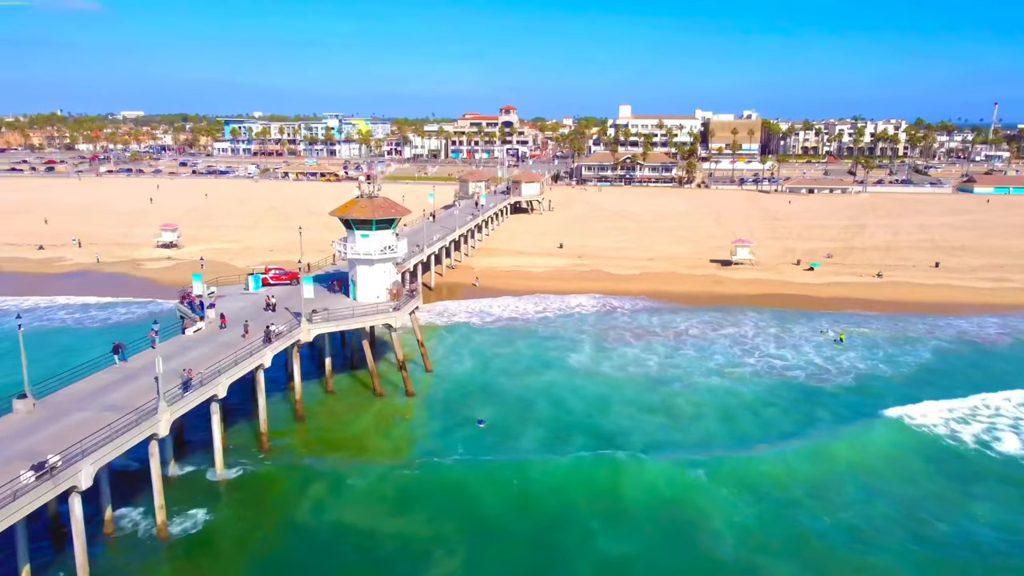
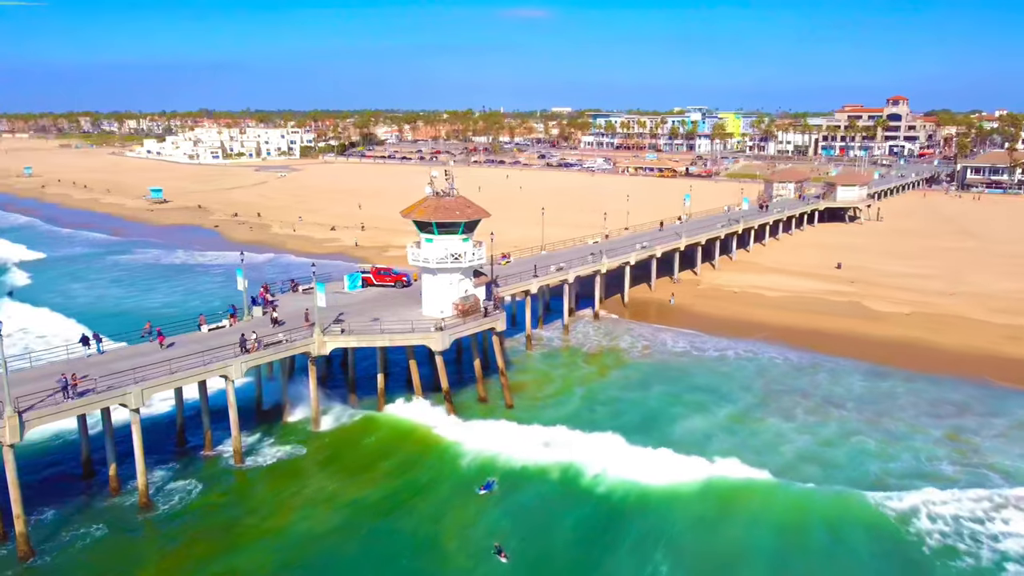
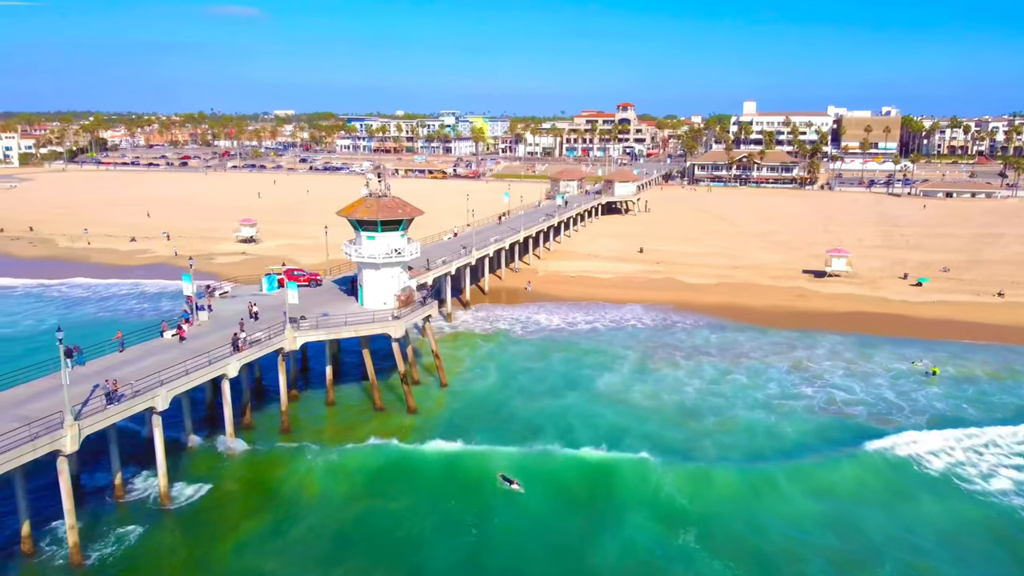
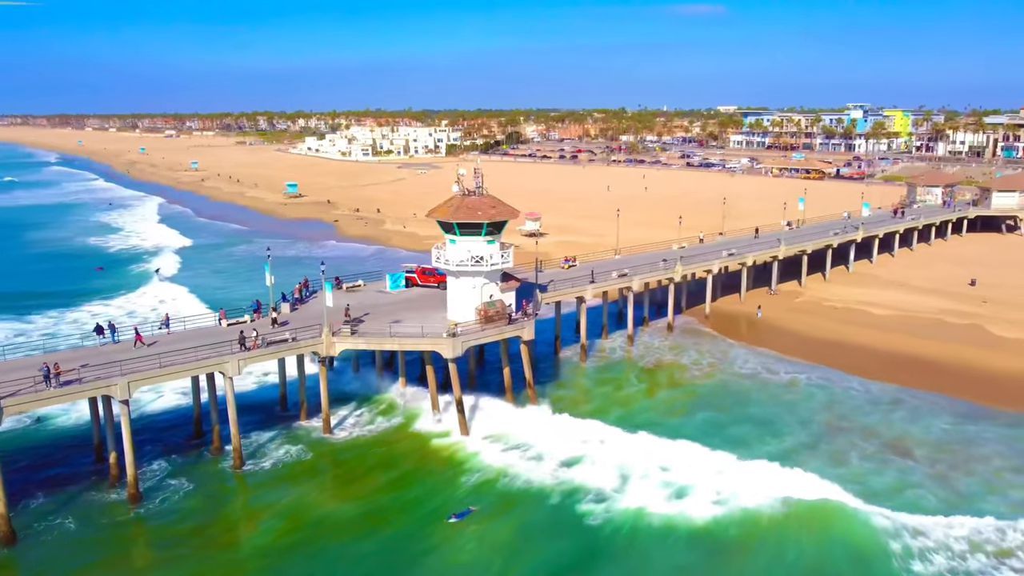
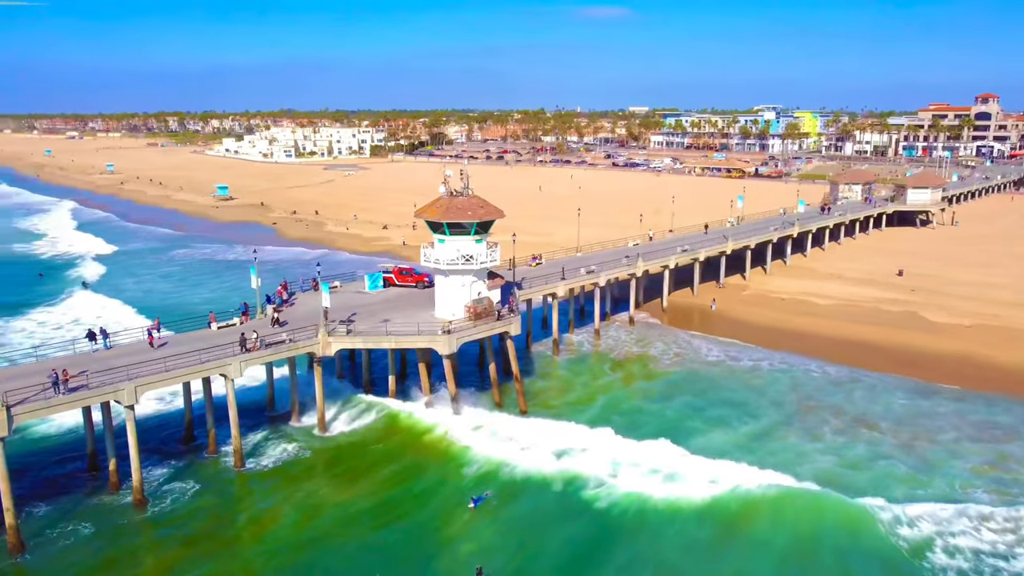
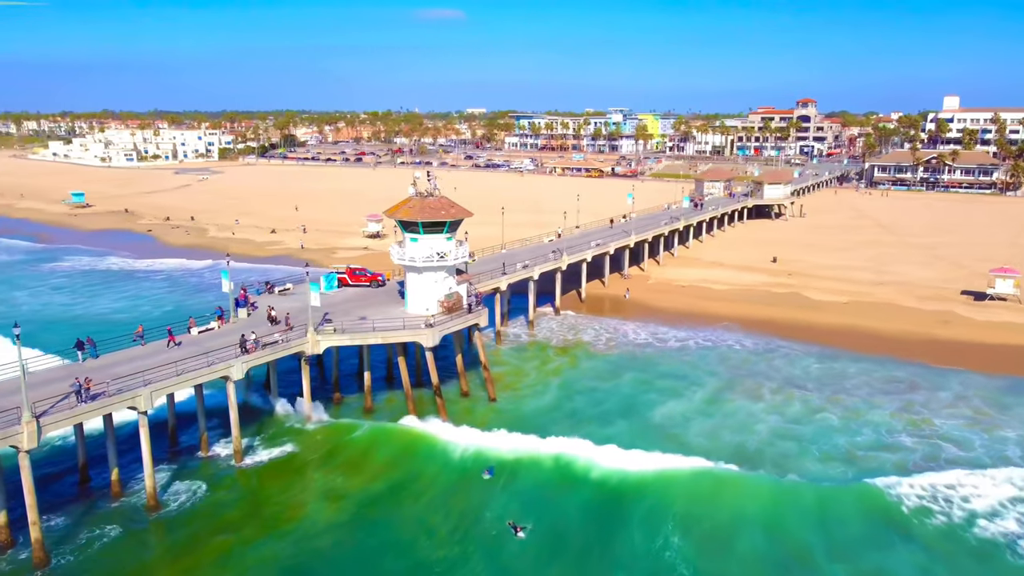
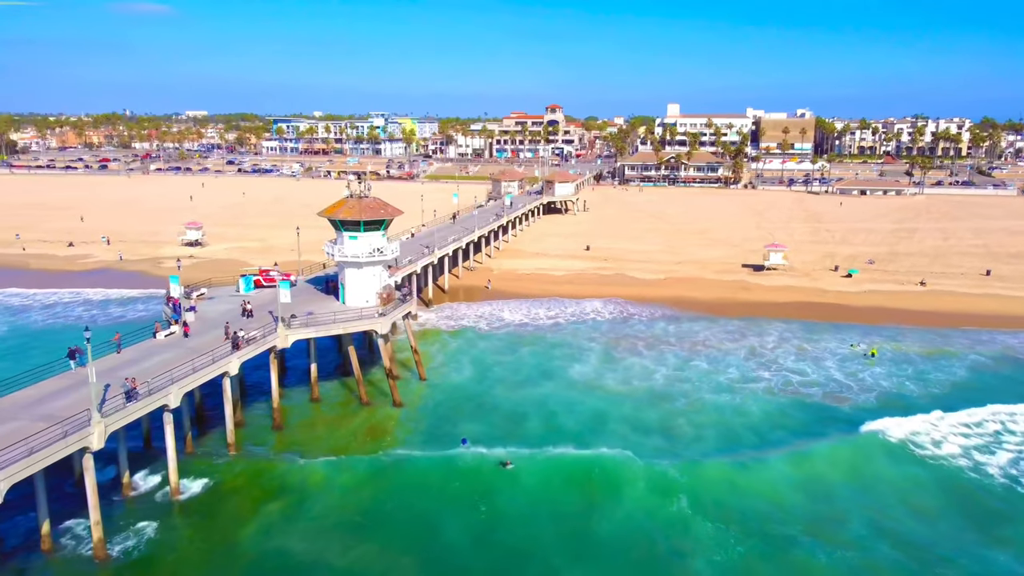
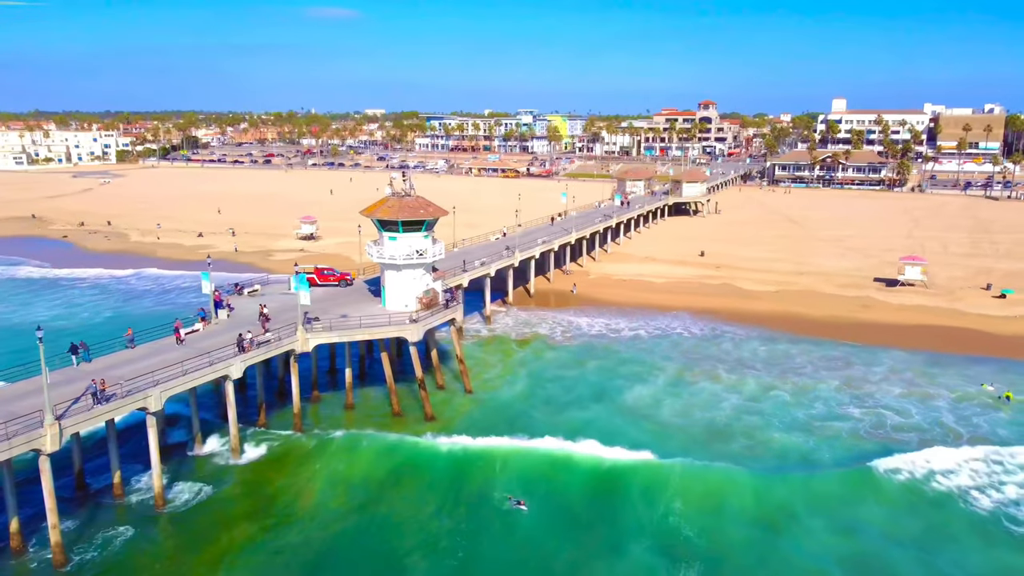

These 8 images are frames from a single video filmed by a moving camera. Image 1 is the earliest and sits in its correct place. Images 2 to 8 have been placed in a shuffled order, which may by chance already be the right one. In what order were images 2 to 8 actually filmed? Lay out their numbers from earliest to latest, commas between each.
7, 3, 8, 6, 2, 5, 4
